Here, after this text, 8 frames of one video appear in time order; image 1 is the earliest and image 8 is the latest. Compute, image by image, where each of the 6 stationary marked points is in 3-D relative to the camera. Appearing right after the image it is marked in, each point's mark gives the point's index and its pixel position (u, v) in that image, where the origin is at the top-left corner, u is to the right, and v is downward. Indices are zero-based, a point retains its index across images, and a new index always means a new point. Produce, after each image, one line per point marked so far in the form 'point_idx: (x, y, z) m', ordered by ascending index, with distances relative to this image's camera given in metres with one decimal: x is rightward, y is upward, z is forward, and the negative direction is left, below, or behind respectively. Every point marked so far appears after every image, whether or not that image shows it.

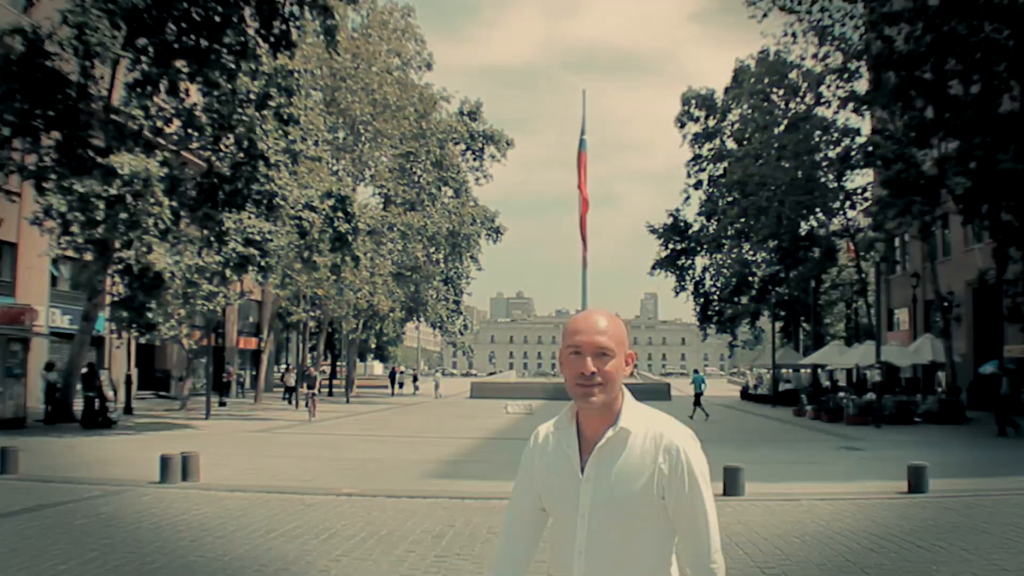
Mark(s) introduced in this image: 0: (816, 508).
0: (+3.7, -2.7, +11.5) m
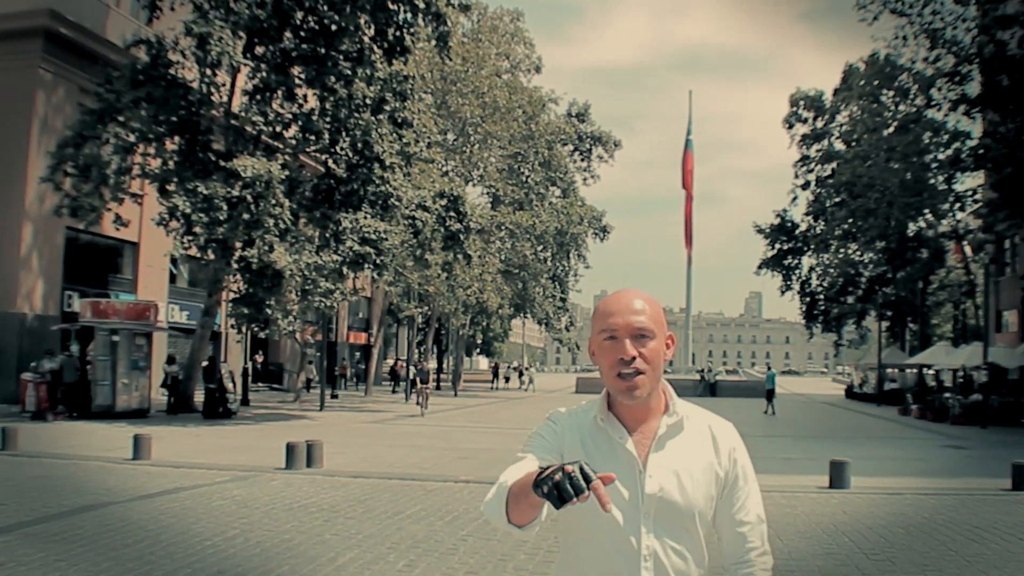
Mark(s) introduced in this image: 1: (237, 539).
0: (+5.1, -2.7, +11.6) m
1: (-2.3, -2.2, +8.0) m
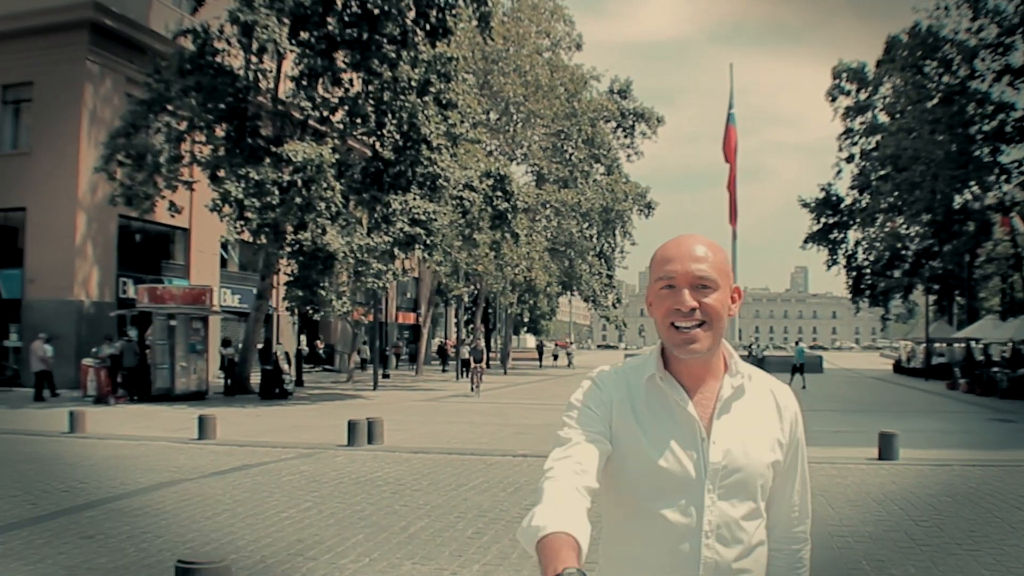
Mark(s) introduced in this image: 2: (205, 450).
0: (+5.8, -2.4, +11.7) m
1: (-1.8, -2.0, +8.4) m
2: (-4.5, -2.4, +13.4) m
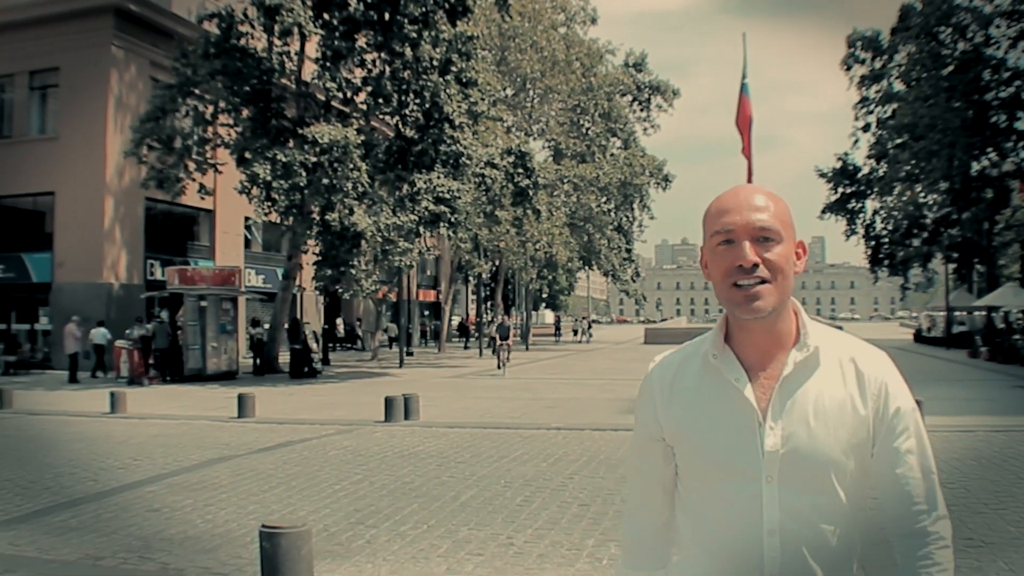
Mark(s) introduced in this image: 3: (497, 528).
0: (+6.2, -2.0, +11.9) m
1: (-1.4, -1.8, +8.7) m
2: (-4.0, -2.1, +13.8) m
3: (-0.1, -1.7, +6.6) m
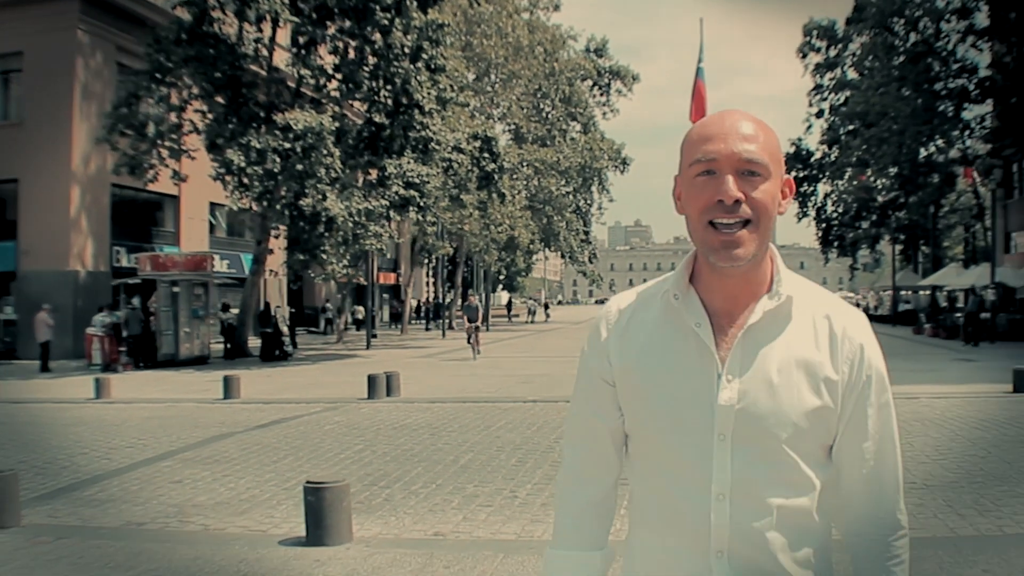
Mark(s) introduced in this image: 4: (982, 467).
0: (+6.0, -1.7, +13.0) m
1: (-1.5, -1.7, +9.4) m
2: (-4.3, -1.9, +14.4) m
3: (-0.1, -1.6, +7.4) m
4: (+4.4, -1.7, +8.6) m
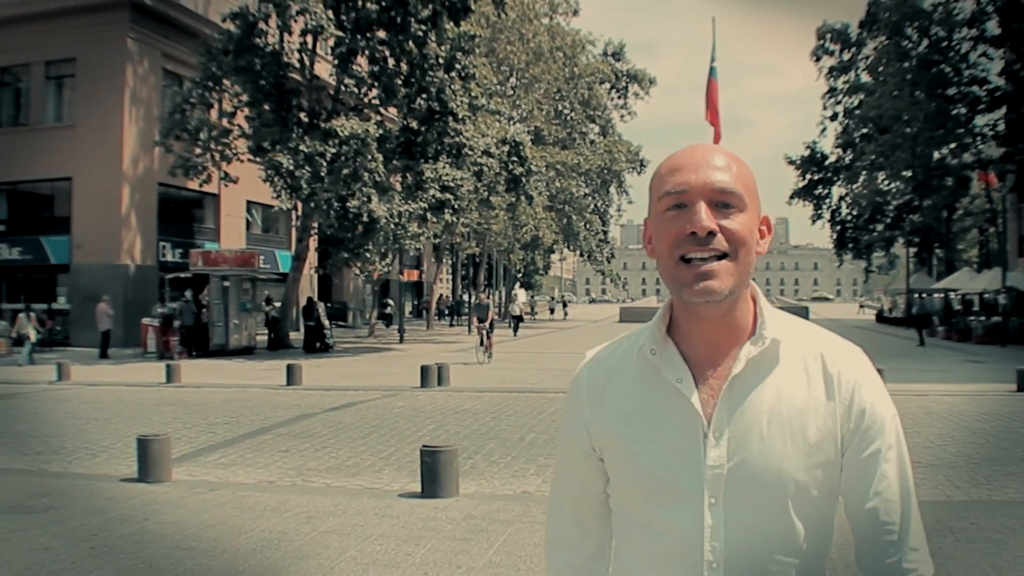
0: (+6.7, -1.7, +14.2) m
1: (-0.9, -1.7, +10.8) m
2: (-3.6, -1.8, +15.8) m
3: (+0.5, -1.6, +8.7) m
4: (+5.0, -1.8, +9.9) m
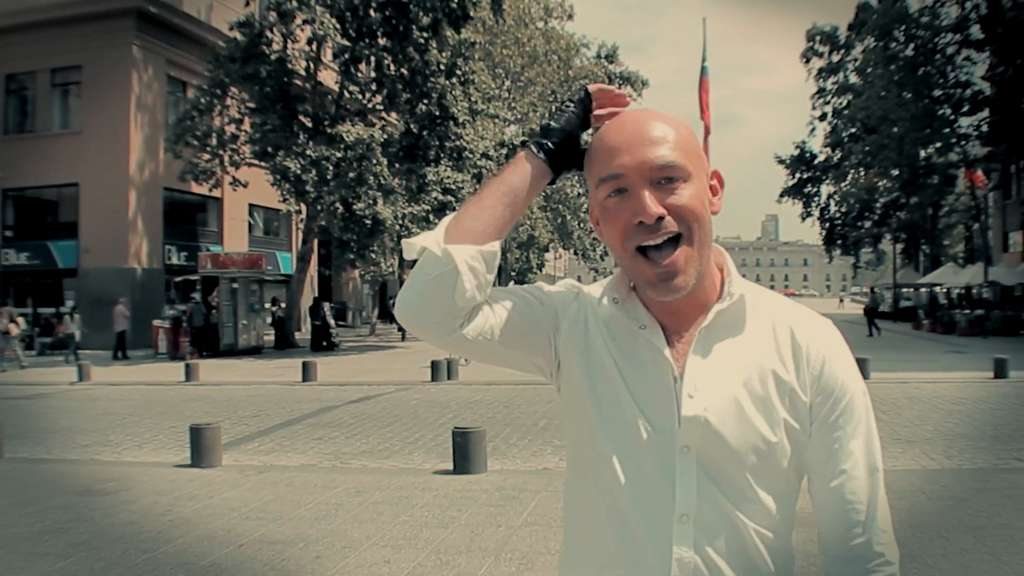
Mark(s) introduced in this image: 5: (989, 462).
0: (+6.8, -1.6, +15.1) m
1: (-0.7, -1.6, +11.6) m
2: (-3.5, -1.8, +16.6) m
3: (+0.7, -1.6, +9.6) m
4: (+5.2, -1.7, +10.8) m
5: (+4.7, -1.7, +9.0) m
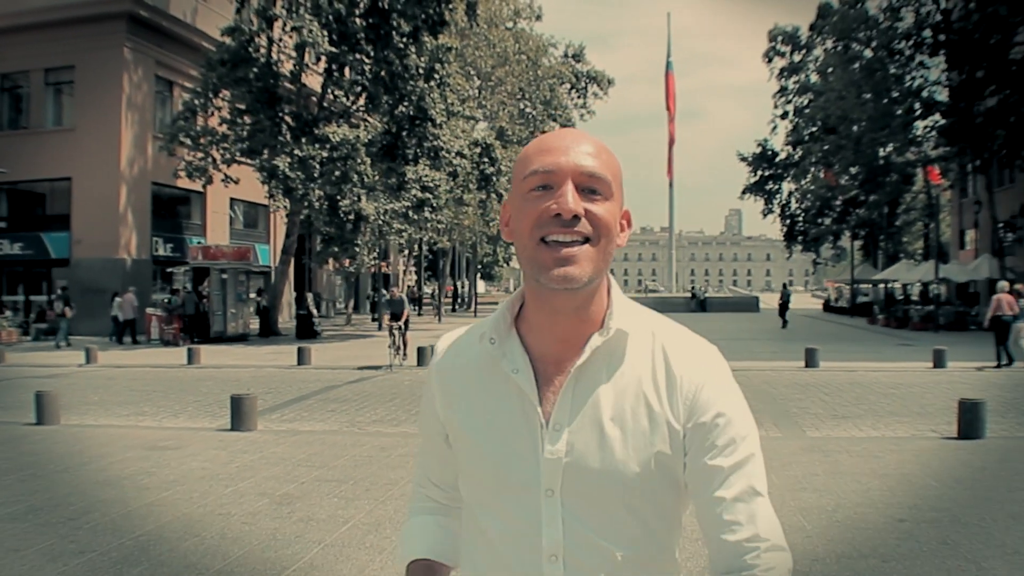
0: (+6.5, -1.6, +17.0) m
1: (-0.9, -1.5, +13.2) m
2: (-3.8, -1.6, +18.0) m
3: (+0.6, -1.5, +11.2) m
4: (+5.0, -1.6, +12.6) m
5: (+4.6, -1.7, +10.8) m
